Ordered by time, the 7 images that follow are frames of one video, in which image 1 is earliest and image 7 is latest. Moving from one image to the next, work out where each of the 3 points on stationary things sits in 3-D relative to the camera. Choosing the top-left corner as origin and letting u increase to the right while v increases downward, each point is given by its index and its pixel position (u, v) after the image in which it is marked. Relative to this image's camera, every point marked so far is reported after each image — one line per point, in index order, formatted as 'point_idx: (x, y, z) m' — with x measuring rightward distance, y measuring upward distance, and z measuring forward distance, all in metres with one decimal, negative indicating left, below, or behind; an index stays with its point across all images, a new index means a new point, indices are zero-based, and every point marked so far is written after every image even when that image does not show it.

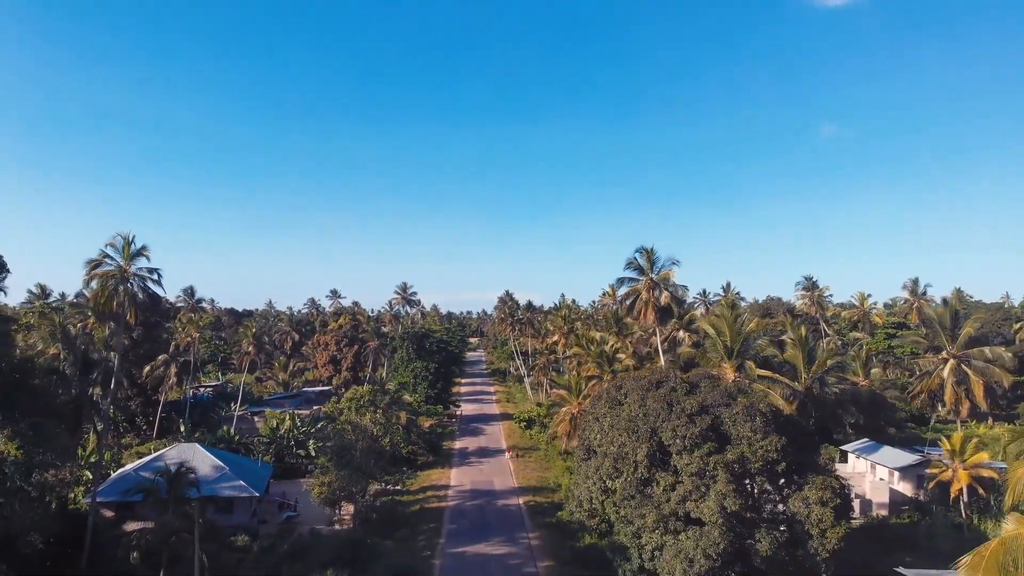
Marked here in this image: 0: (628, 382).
0: (+3.9, -3.1, +18.2) m
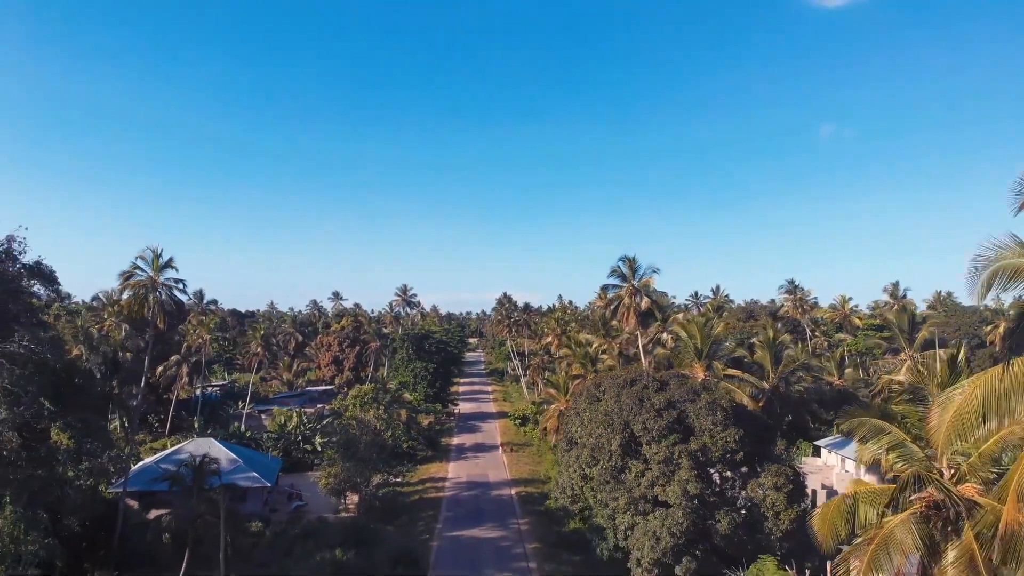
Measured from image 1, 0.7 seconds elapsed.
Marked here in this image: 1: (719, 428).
0: (+3.5, -3.4, +20.2) m
1: (+6.5, -4.4, +17.3) m
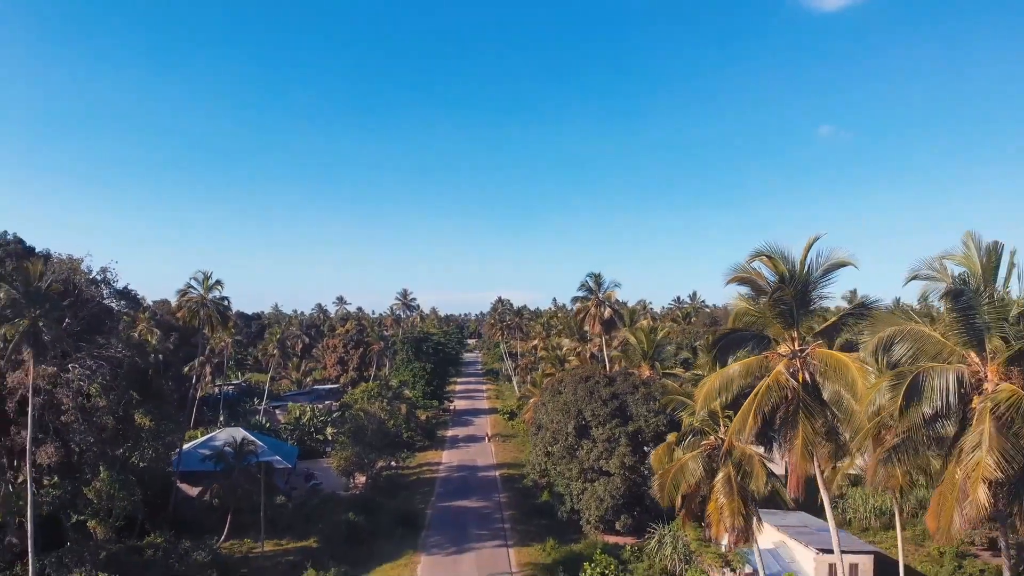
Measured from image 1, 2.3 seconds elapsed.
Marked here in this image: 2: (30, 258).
0: (+2.6, -4.1, +24.9) m
1: (+5.6, -5.1, +22.0) m
2: (-16.6, +1.1, +19.0) m
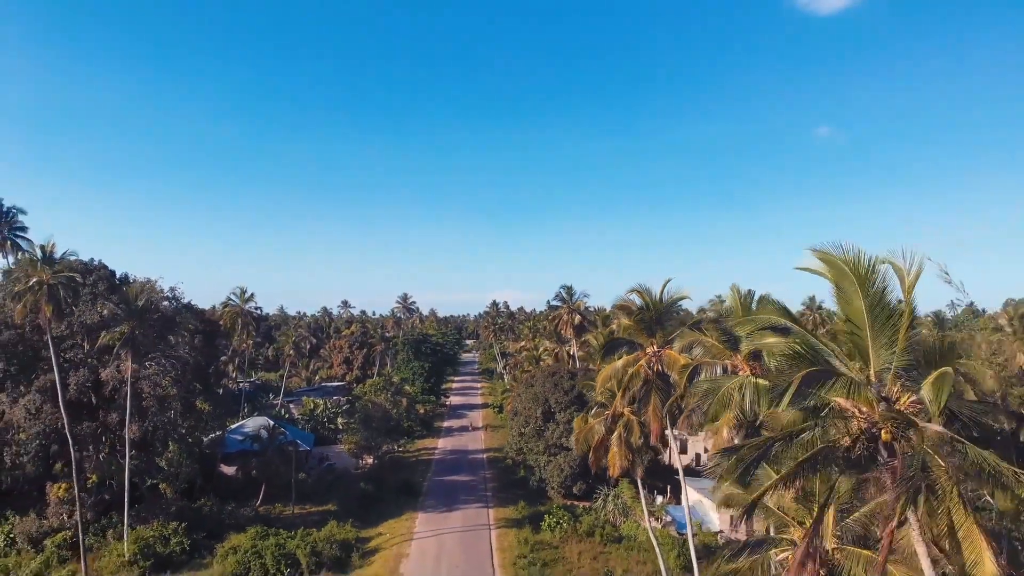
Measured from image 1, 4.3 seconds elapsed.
0: (+1.5, -4.8, +30.6) m
1: (+4.5, -5.8, +27.7) m
2: (-17.7, +0.4, +24.6) m
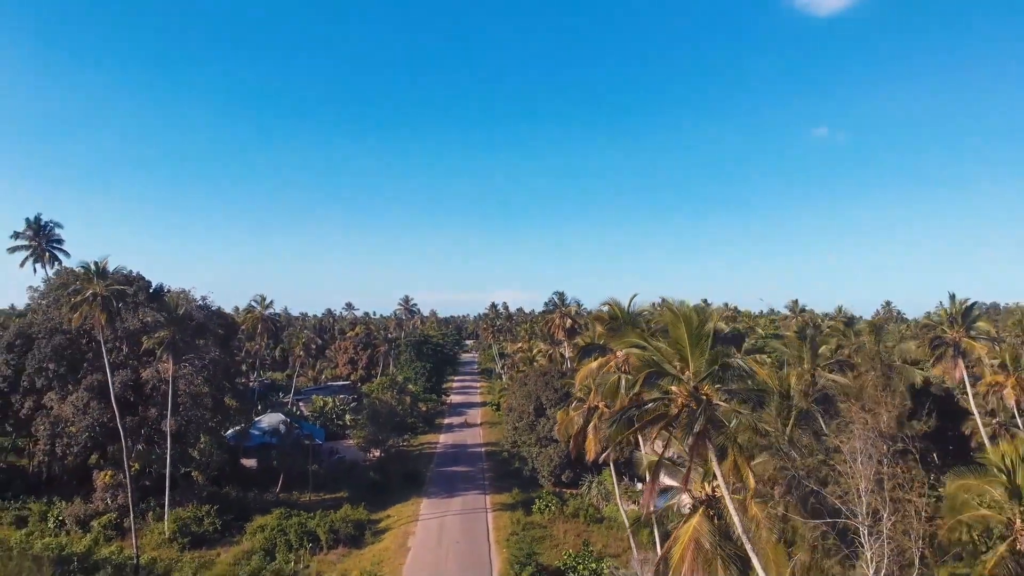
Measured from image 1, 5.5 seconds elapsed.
0: (+1.2, -5.2, +33.6) m
1: (+4.2, -6.2, +30.7) m
2: (-17.9, -0.1, +27.7) m
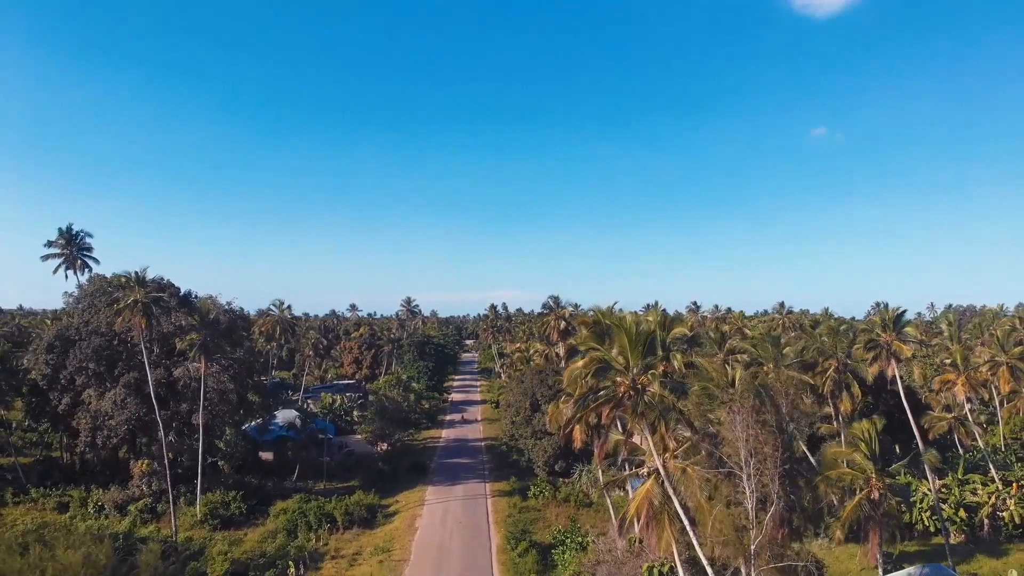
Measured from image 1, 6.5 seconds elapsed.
0: (+1.1, -5.6, +36.5) m
1: (+4.1, -6.6, +33.5) m
2: (-18.1, -0.5, +30.5) m
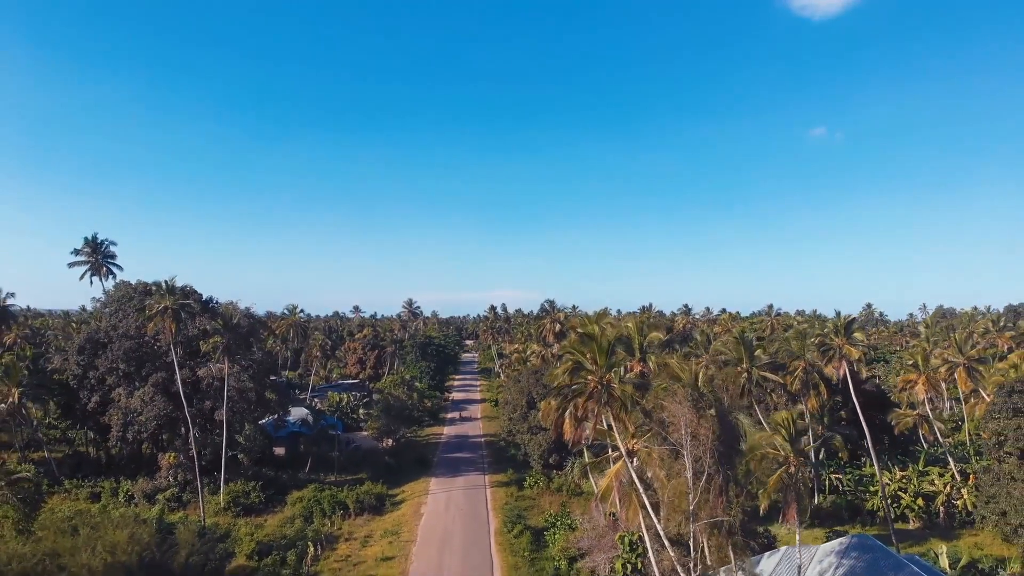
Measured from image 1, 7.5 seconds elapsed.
0: (+0.9, -6.0, +39.1) m
1: (+3.9, -7.0, +36.2) m
2: (-18.3, -0.9, +33.1) m
